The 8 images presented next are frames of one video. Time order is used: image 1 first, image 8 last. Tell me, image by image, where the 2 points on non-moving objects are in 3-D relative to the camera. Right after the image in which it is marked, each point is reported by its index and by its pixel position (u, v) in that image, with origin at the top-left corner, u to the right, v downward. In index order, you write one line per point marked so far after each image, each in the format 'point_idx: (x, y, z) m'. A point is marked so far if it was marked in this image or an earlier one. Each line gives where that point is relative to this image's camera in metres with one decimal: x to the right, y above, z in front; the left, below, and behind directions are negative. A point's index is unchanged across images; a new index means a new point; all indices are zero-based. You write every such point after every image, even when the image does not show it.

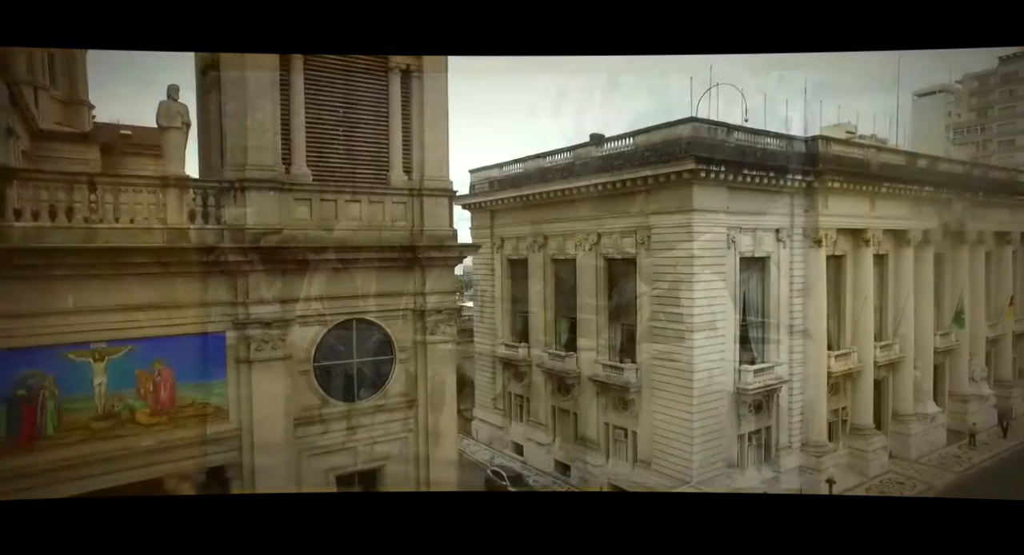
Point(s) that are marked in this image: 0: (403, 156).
0: (-1.8, +1.6, +9.5) m
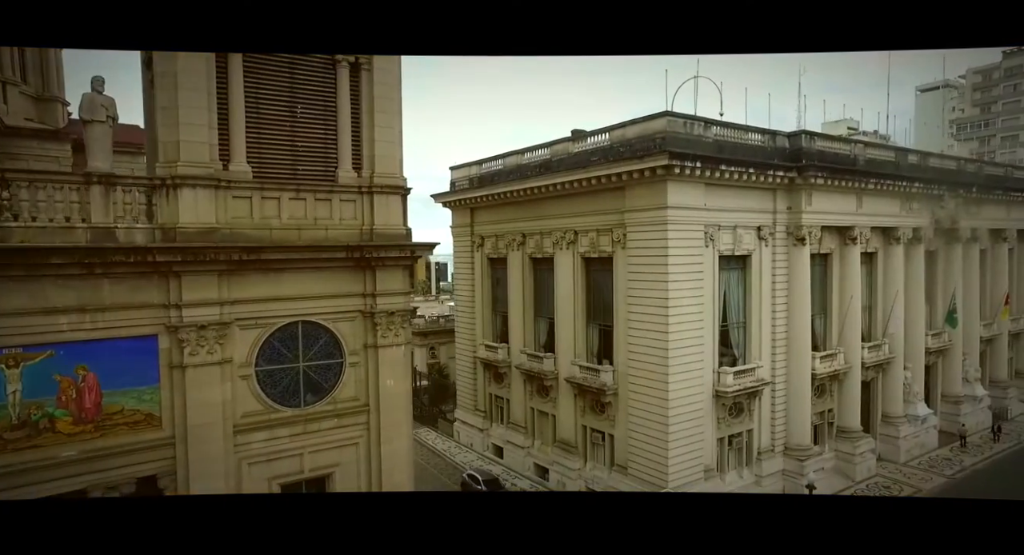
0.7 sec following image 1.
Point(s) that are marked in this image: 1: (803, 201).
0: (-2.3, +1.6, +9.1) m
1: (+5.9, +1.6, +13.6) m
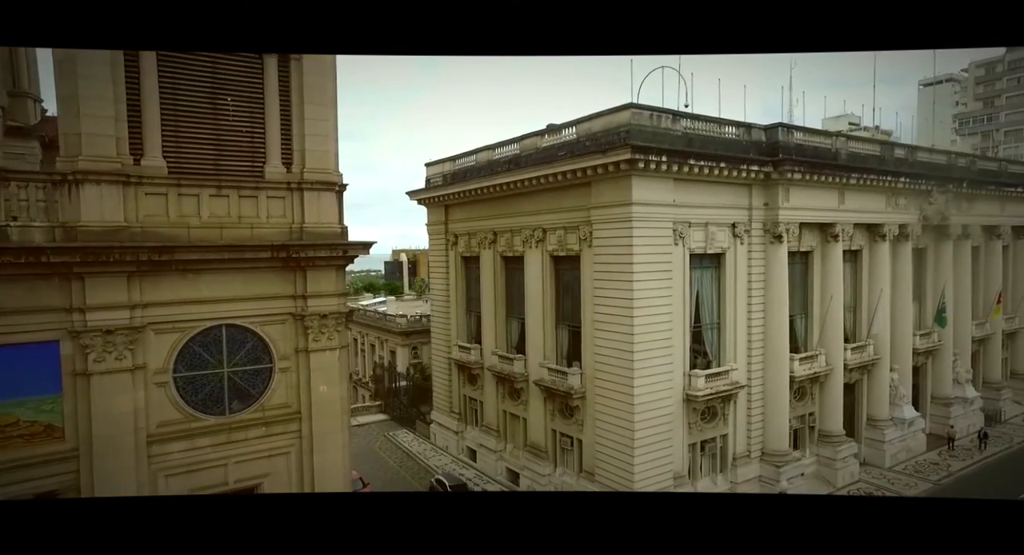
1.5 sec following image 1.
0: (-3.1, +1.6, +8.7) m
1: (+5.2, +1.6, +13.1) m
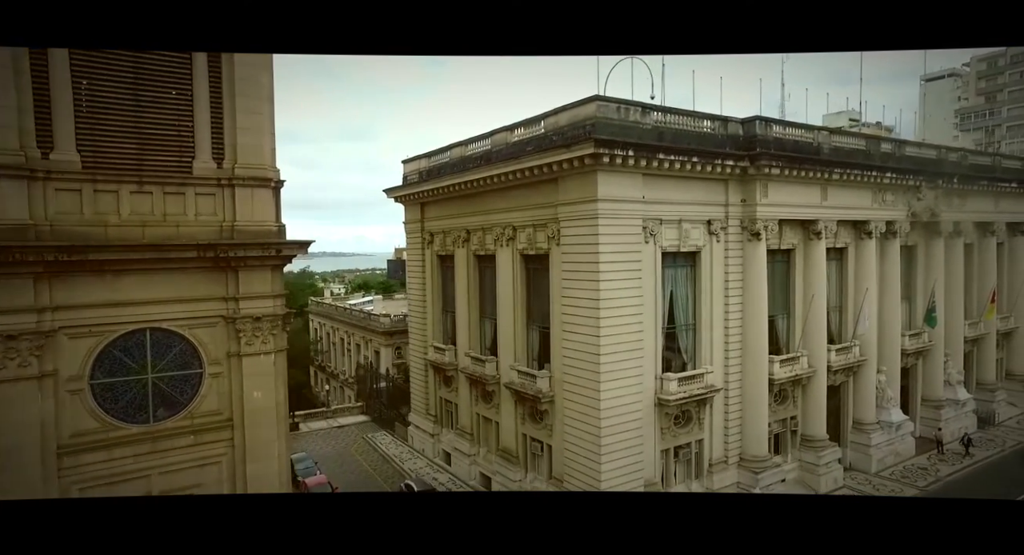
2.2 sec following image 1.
0: (-3.7, +1.6, +8.2) m
1: (+4.6, +1.6, +12.6) m
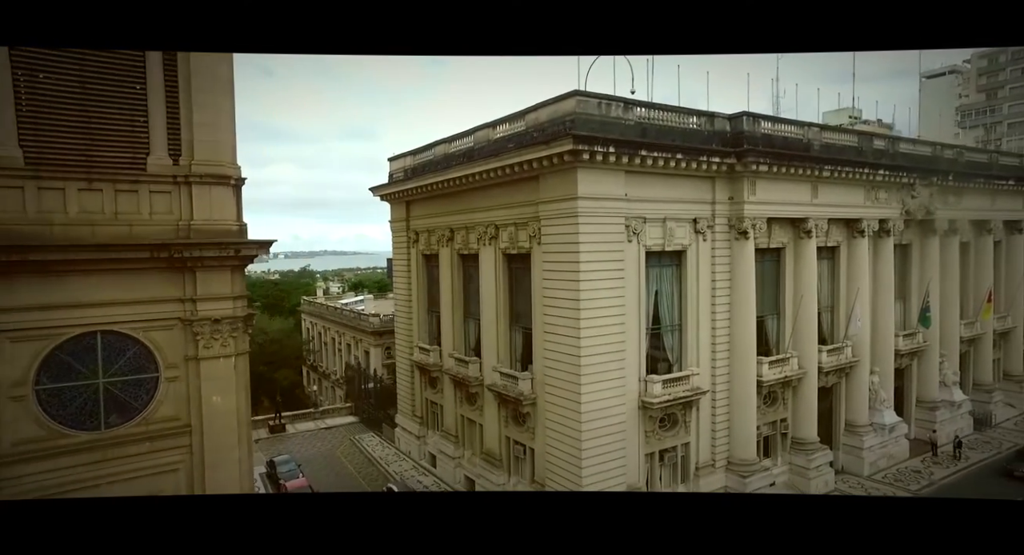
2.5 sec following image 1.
0: (-4.1, +1.6, +8.0) m
1: (+4.3, +1.6, +12.3) m
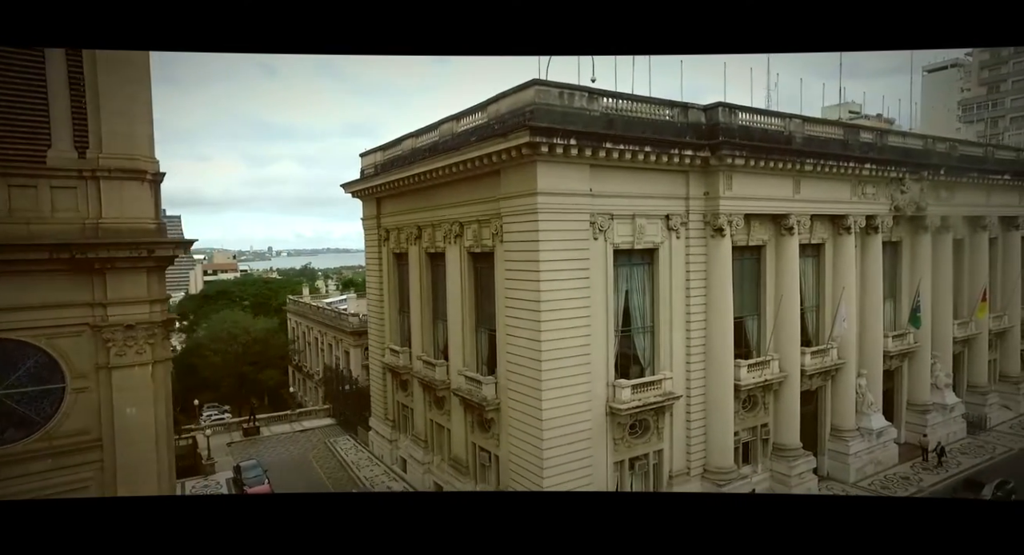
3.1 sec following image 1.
0: (-4.7, +1.6, +7.4) m
1: (+3.6, +1.6, +11.7) m
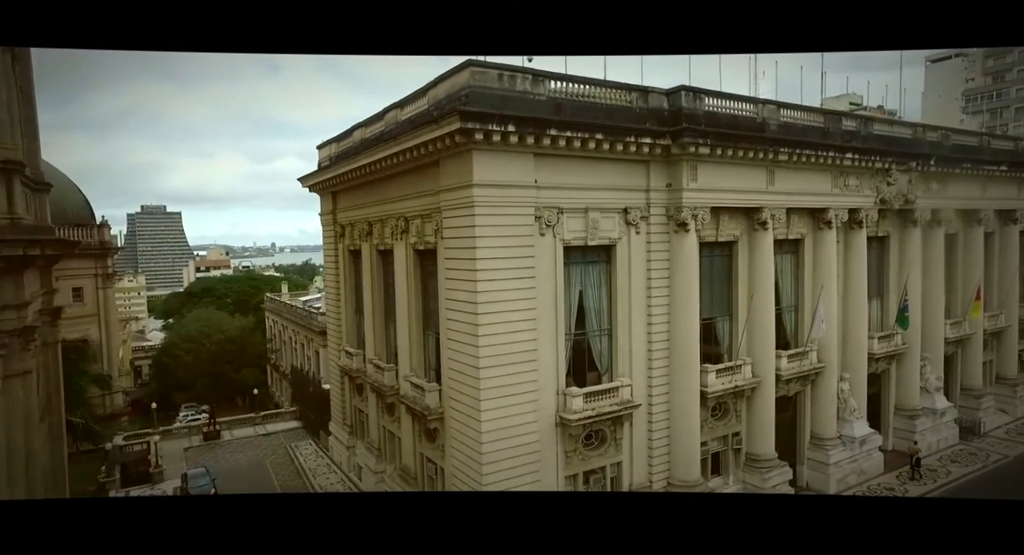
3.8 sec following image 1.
0: (-5.6, +1.6, +6.6) m
1: (+2.8, +1.6, +10.8) m
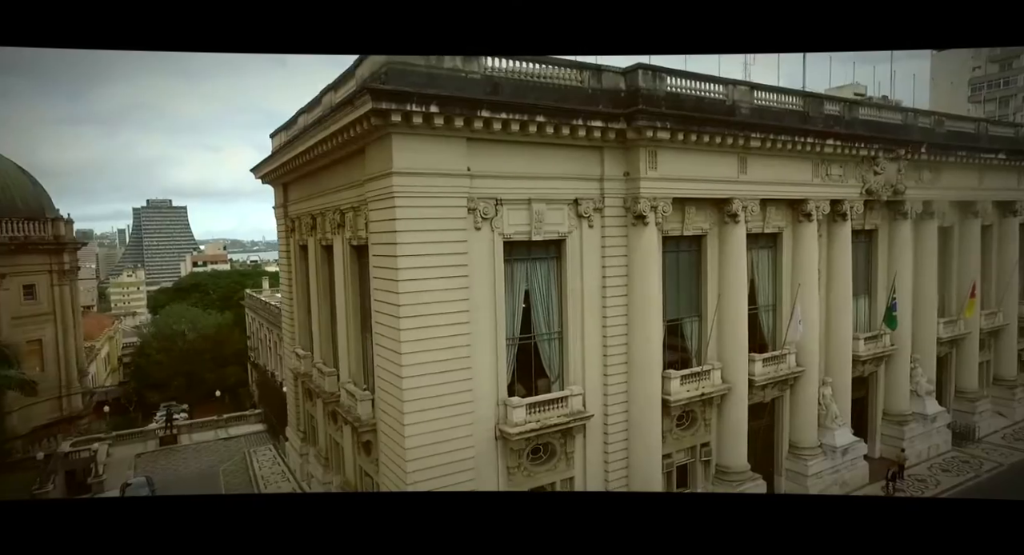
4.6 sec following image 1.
0: (-6.5, +1.6, +5.7) m
1: (+1.9, +1.7, +9.8) m
